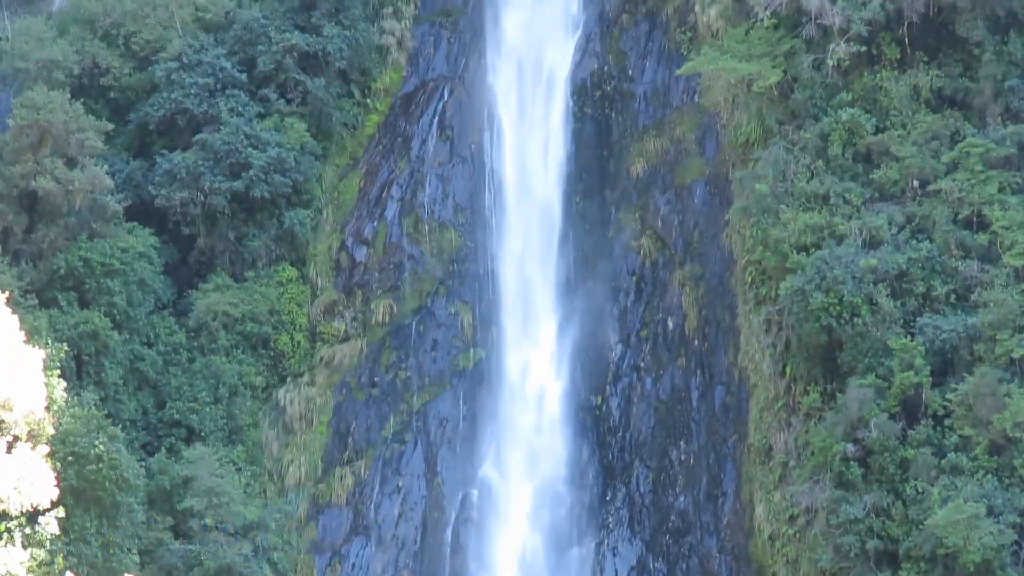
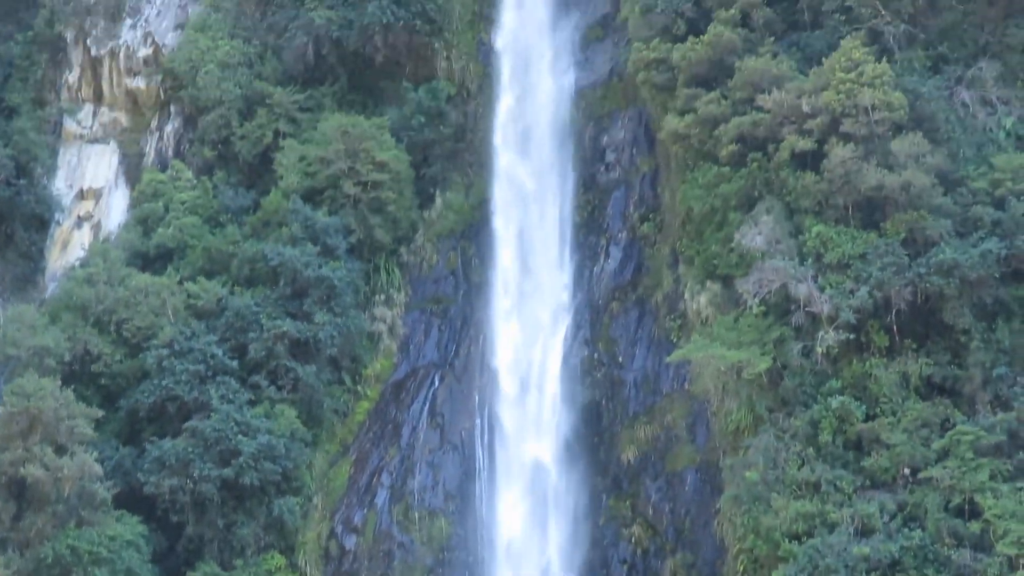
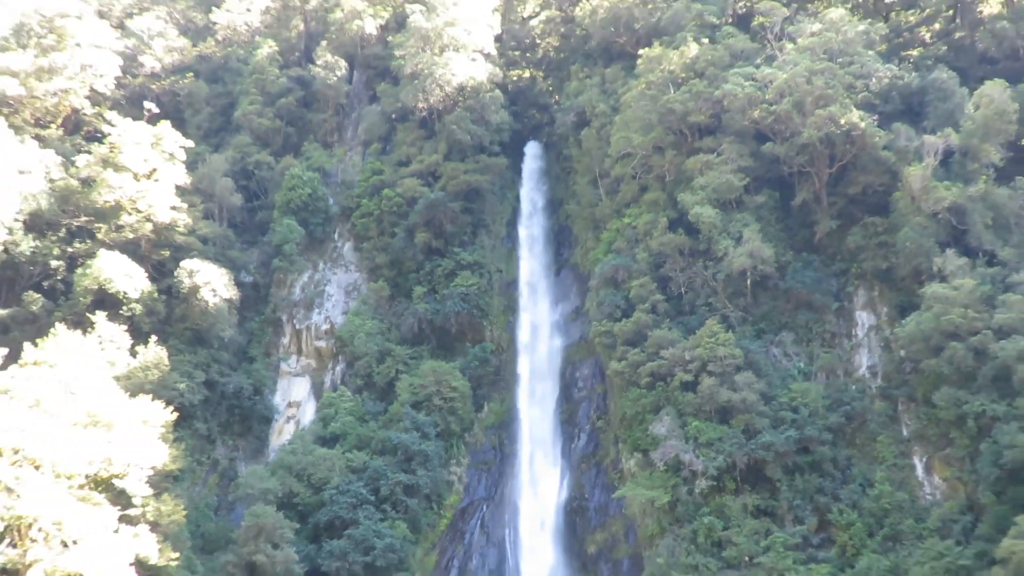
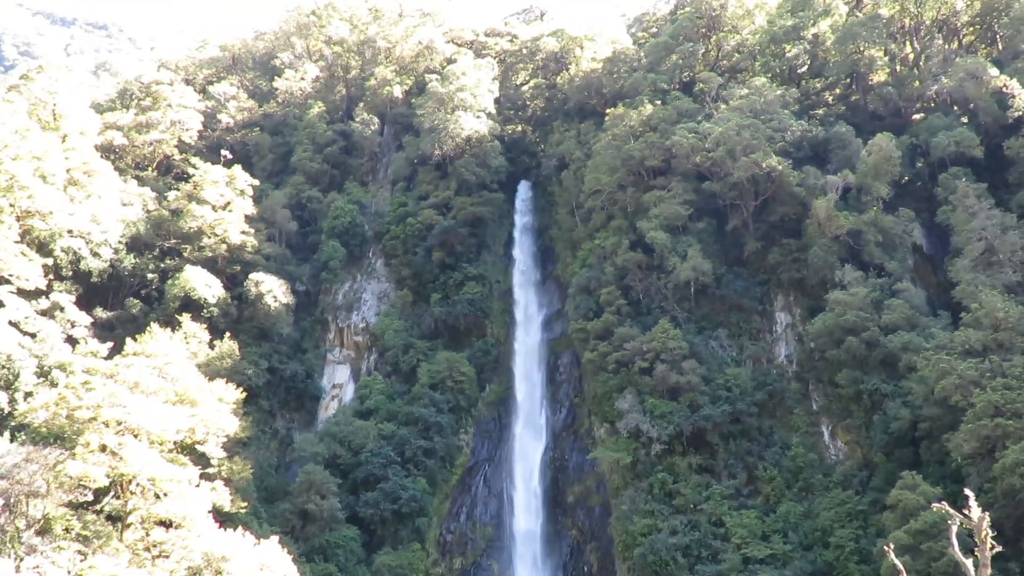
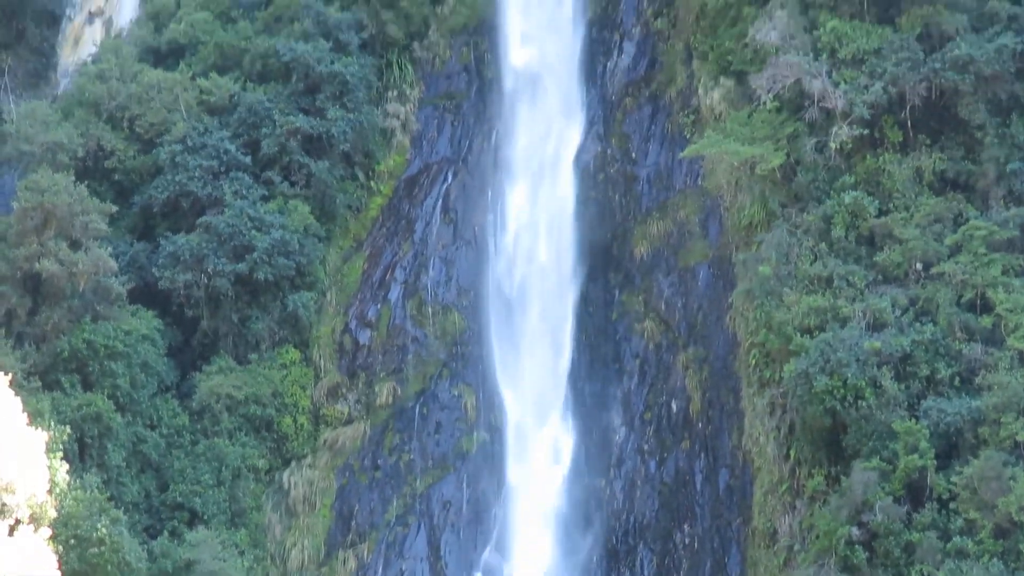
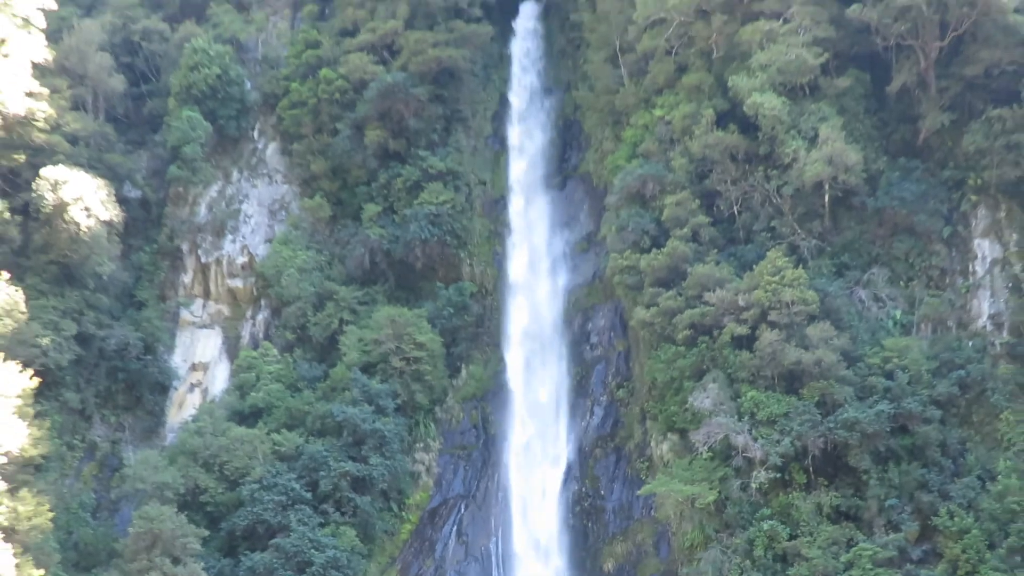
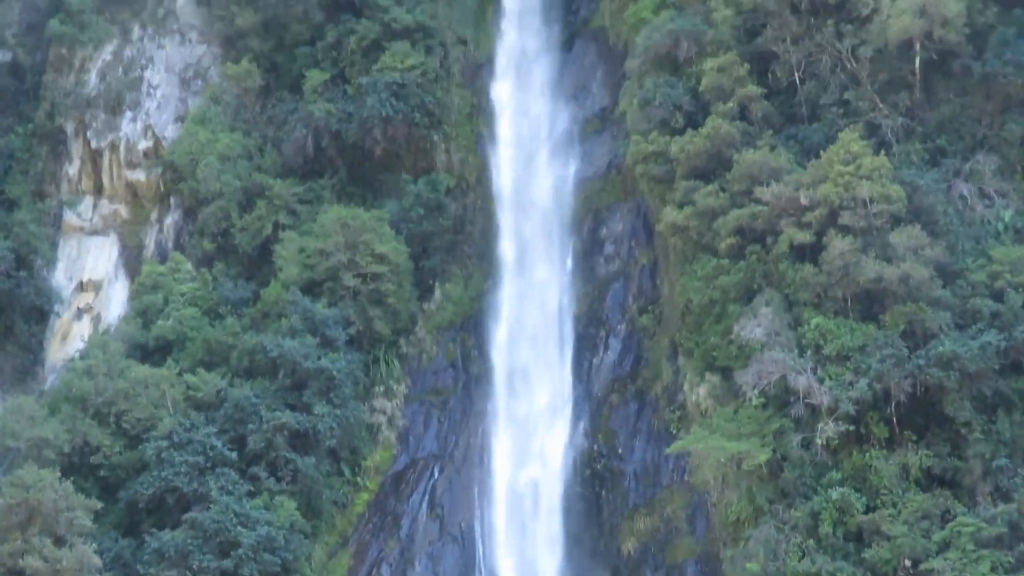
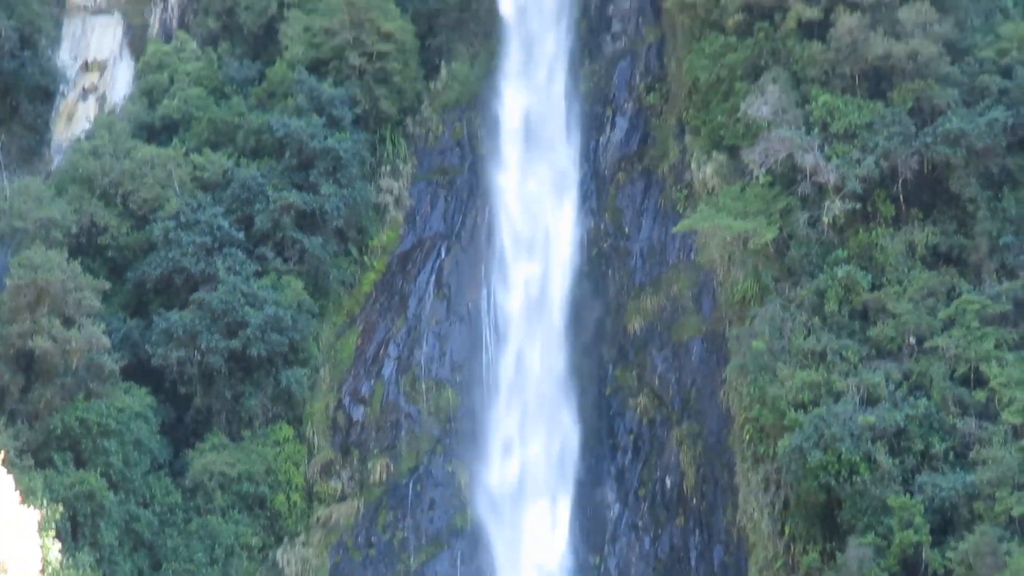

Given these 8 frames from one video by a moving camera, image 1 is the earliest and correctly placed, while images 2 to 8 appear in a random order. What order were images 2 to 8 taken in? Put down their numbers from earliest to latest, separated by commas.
5, 8, 2, 7, 6, 3, 4
